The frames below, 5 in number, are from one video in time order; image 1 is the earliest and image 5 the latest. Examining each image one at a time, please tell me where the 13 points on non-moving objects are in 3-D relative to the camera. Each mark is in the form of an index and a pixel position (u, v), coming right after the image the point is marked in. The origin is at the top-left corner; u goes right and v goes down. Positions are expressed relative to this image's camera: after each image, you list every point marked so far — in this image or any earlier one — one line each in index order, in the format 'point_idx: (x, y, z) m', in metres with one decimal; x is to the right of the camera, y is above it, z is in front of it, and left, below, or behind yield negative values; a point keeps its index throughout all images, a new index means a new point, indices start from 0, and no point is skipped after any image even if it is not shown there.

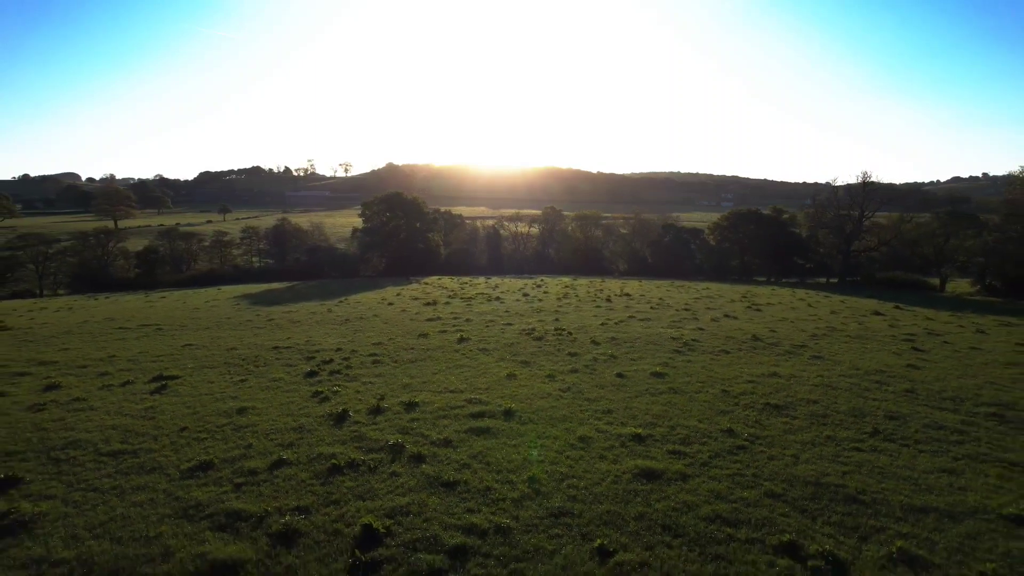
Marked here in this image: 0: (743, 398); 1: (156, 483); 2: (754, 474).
0: (+8.1, -3.8, +18.7) m
1: (-7.8, -4.3, +11.8) m
2: (+5.8, -4.4, +12.9) m
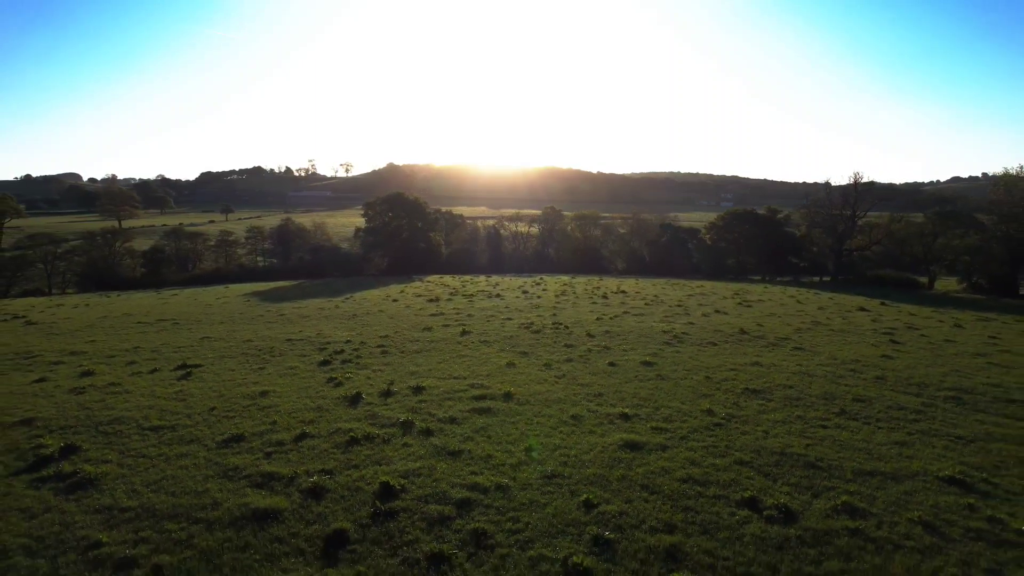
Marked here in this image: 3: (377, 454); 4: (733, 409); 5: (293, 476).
0: (+8.0, -3.6, +20.2) m
1: (-7.8, -4.1, +13.4) m
2: (+5.7, -4.2, +14.4) m
3: (-3.3, -4.1, +13.4) m
4: (+7.2, -3.9, +17.5) m
5: (-4.9, -4.2, +12.1) m
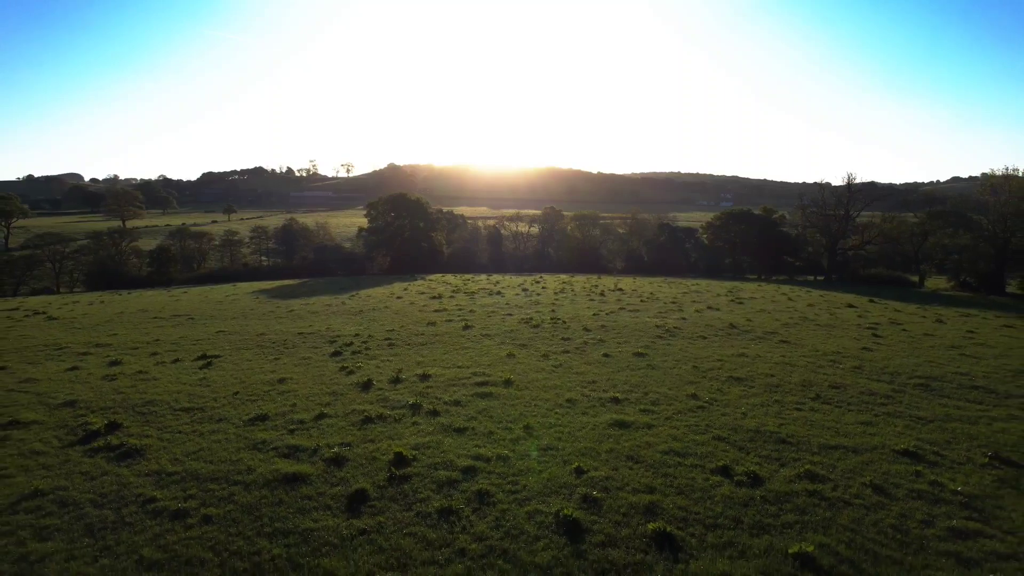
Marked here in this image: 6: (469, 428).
0: (+8.0, -3.4, +21.7) m
1: (-7.9, -3.9, +14.8) m
2: (+5.7, -4.0, +15.8) m
3: (-3.4, -3.9, +14.8) m
4: (+7.2, -3.7, +18.9) m
5: (-4.9, -4.0, +13.5) m
6: (-1.2, -3.9, +15.1) m
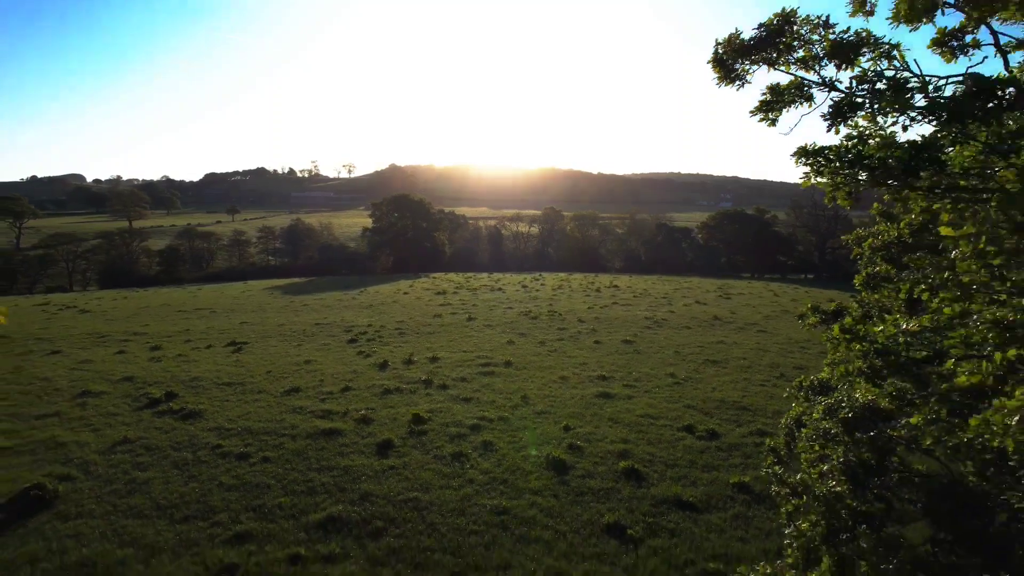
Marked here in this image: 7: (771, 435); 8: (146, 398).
0: (+8.0, -3.1, +24.1) m
1: (-7.9, -3.5, +17.3) m
2: (+5.7, -3.7, +18.3) m
3: (-3.4, -3.6, +17.3) m
4: (+7.2, -3.4, +21.4) m
5: (-5.0, -3.7, +16.0) m
6: (-1.2, -3.6, +17.6) m
7: (+7.1, -4.0, +14.8) m
8: (-11.4, -3.4, +16.6) m
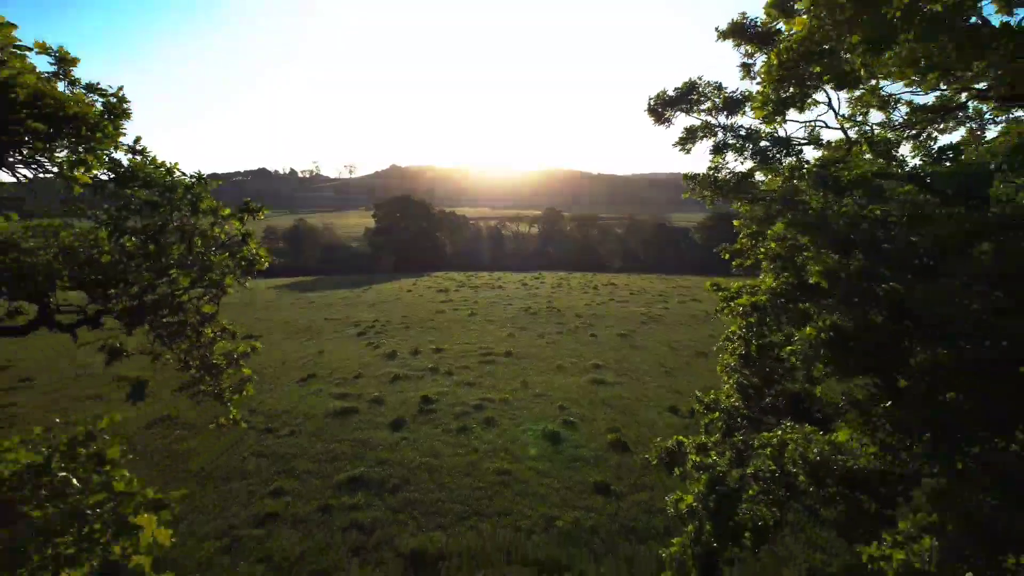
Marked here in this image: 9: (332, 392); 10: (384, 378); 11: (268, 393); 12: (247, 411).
0: (+8.0, -2.9, +25.6) m
1: (-7.9, -3.3, +18.8) m
2: (+5.7, -3.5, +19.8) m
3: (-3.4, -3.4, +18.8) m
4: (+7.2, -3.2, +22.9) m
5: (-5.0, -3.5, +17.5) m
6: (-1.2, -3.4, +19.1) m
7: (+7.1, -3.8, +16.3) m
8: (-11.4, -3.2, +18.2) m
9: (-5.9, -3.4, +17.6) m
10: (-4.7, -3.3, +19.5) m
11: (-8.0, -3.4, +17.5) m
12: (-7.7, -3.6, +15.7) m
